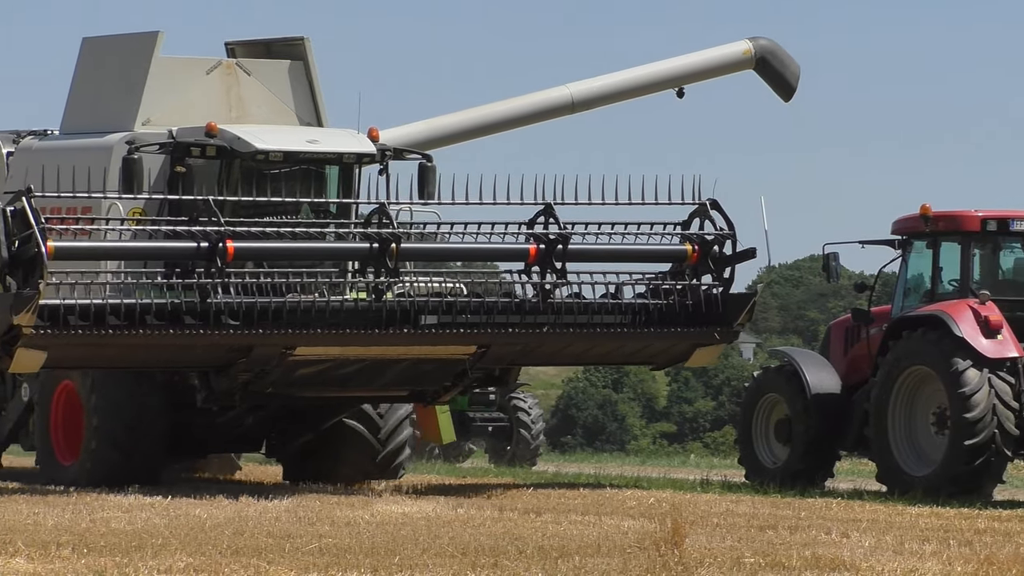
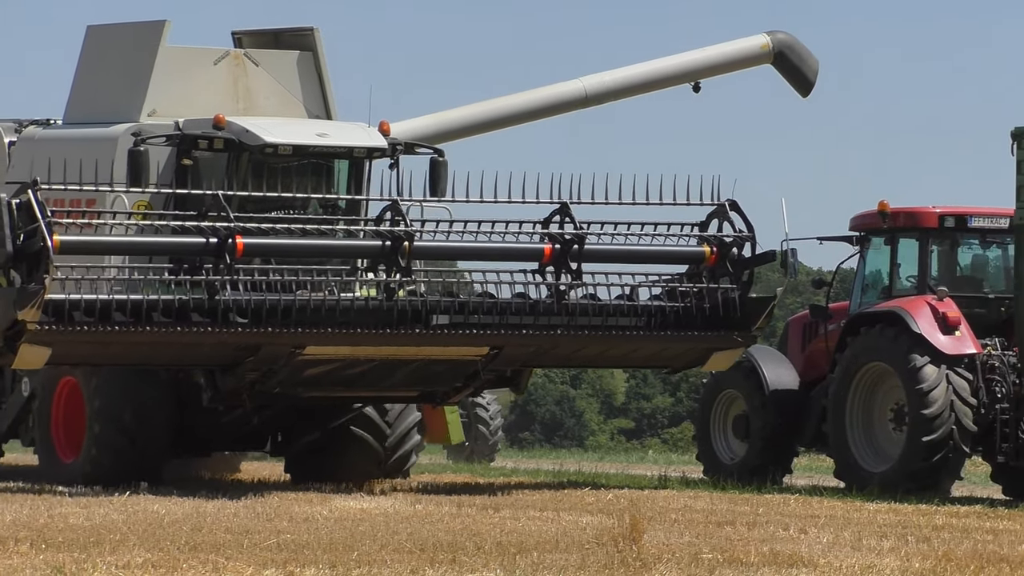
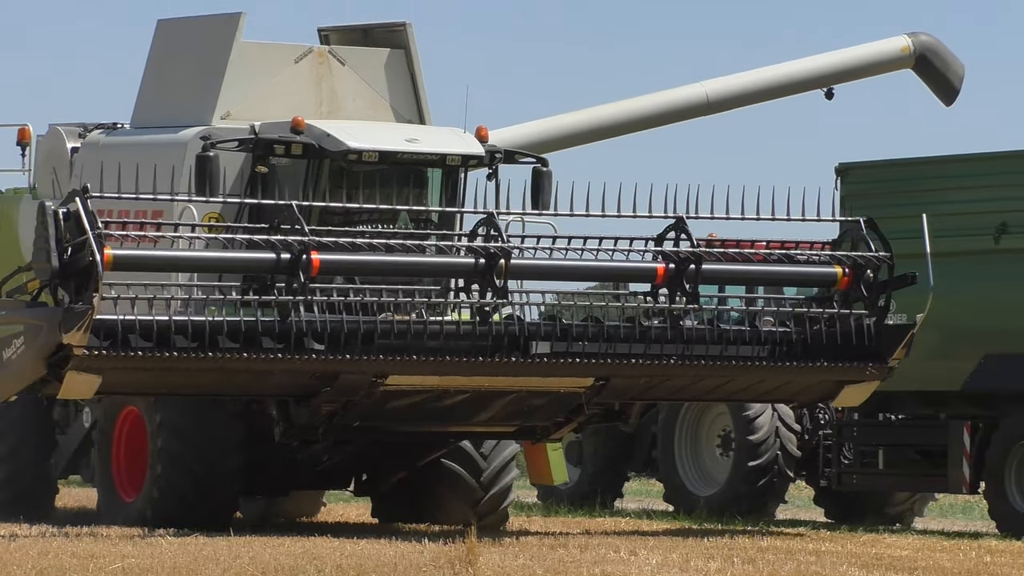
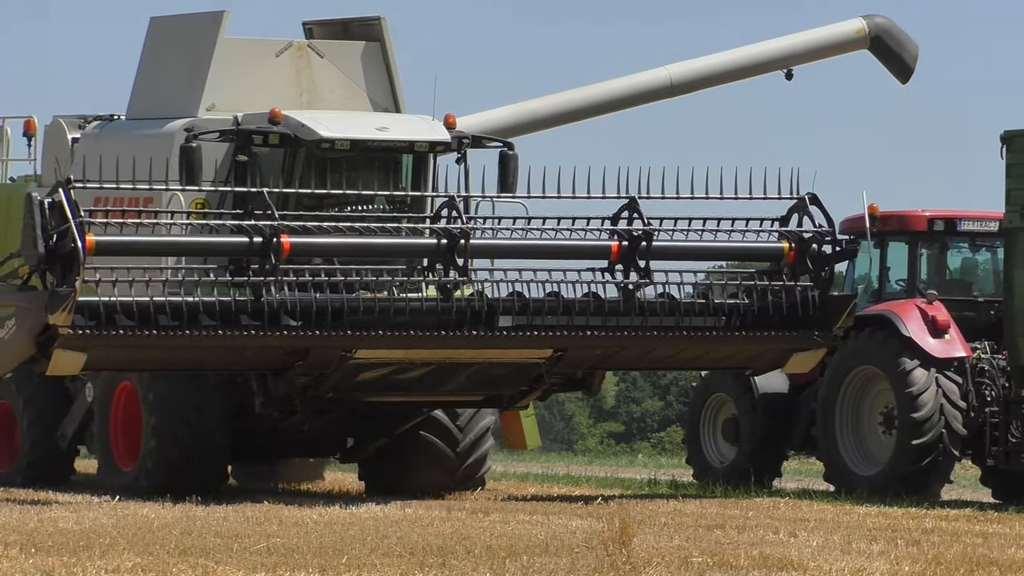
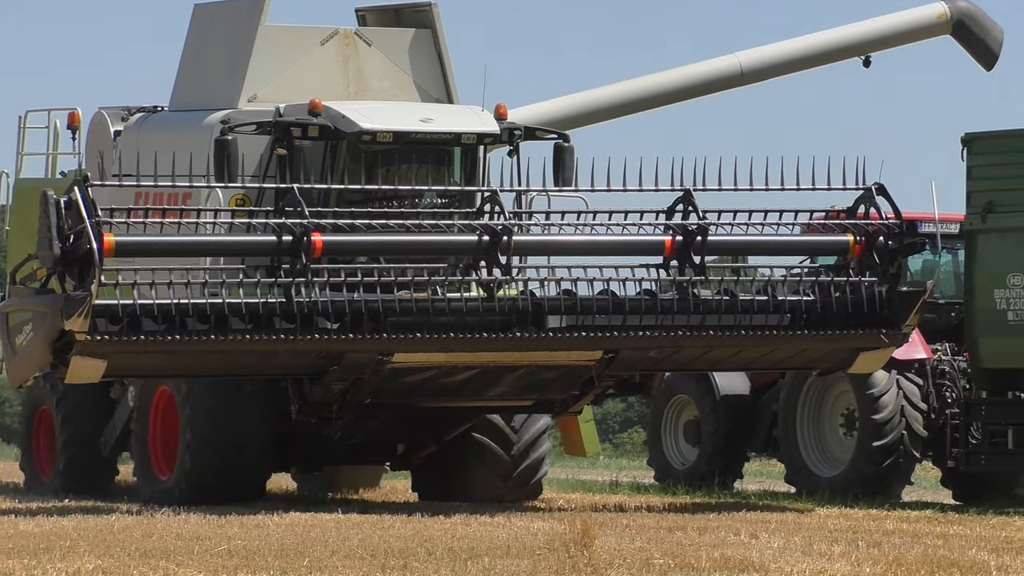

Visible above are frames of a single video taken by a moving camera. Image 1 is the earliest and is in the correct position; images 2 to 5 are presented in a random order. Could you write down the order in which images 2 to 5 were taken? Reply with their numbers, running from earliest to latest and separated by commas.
2, 4, 5, 3
